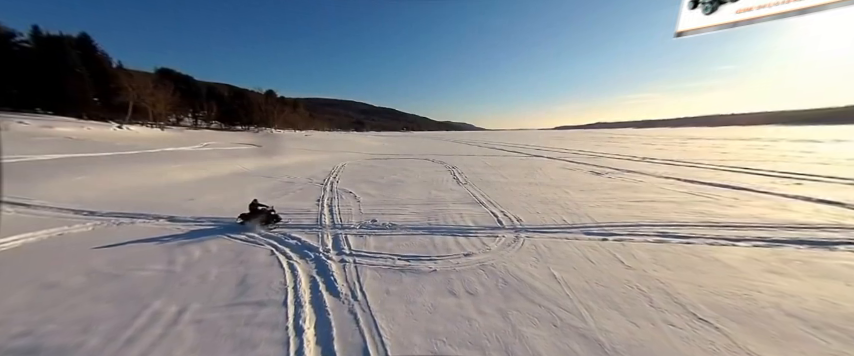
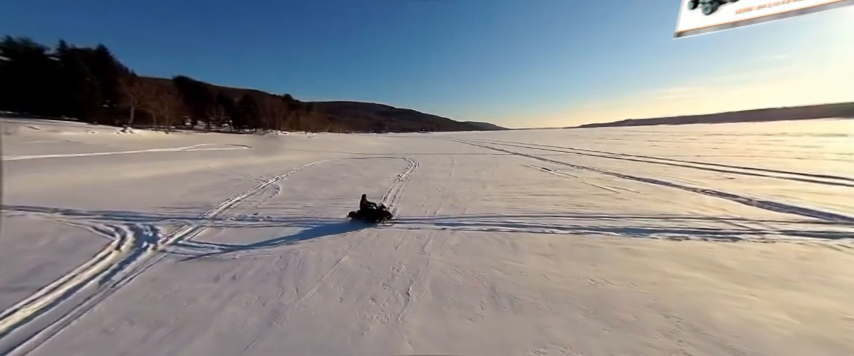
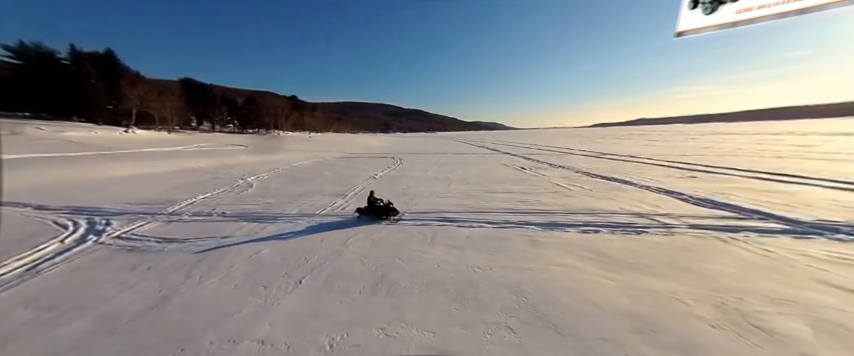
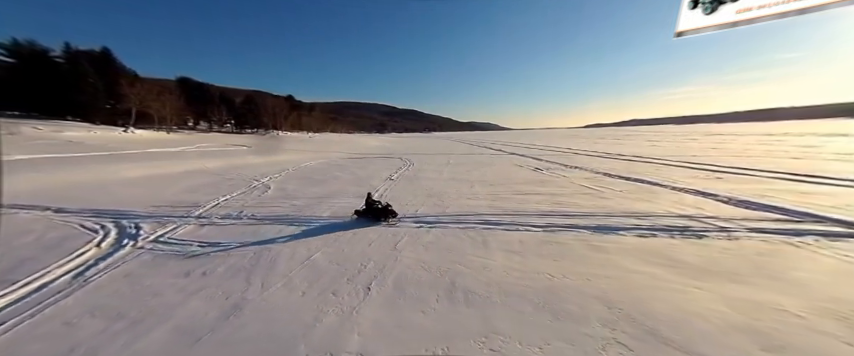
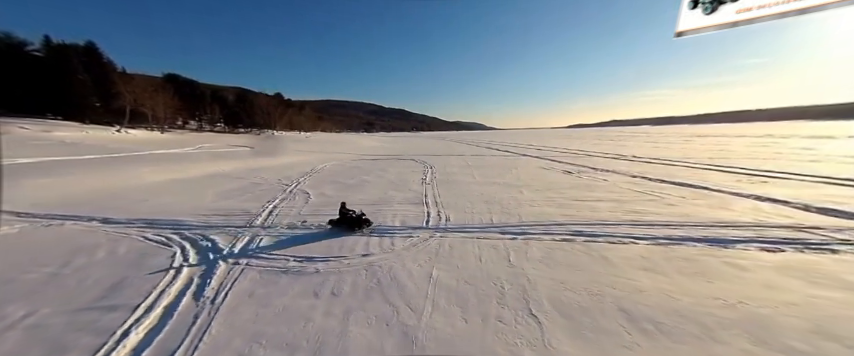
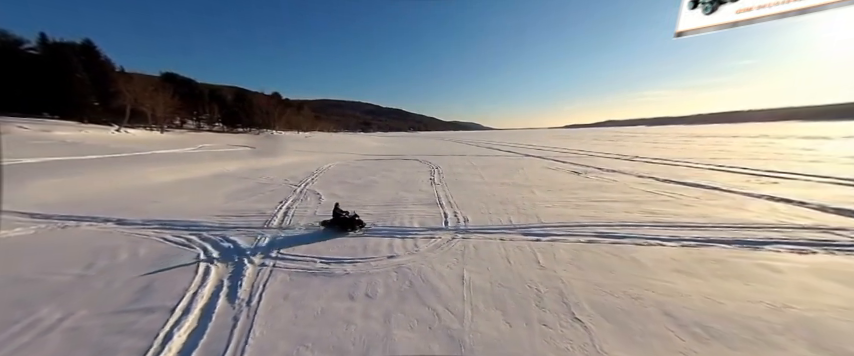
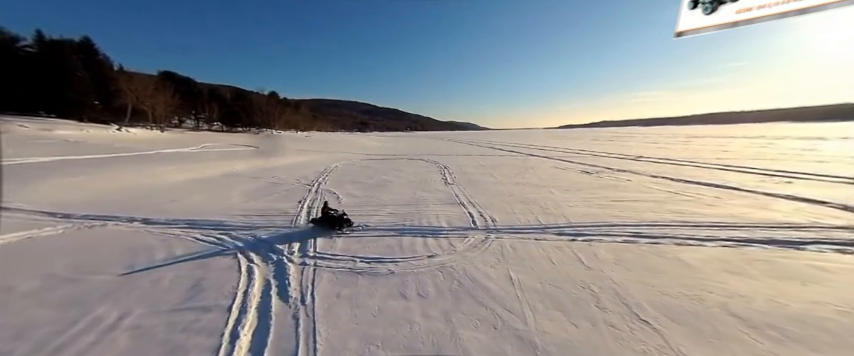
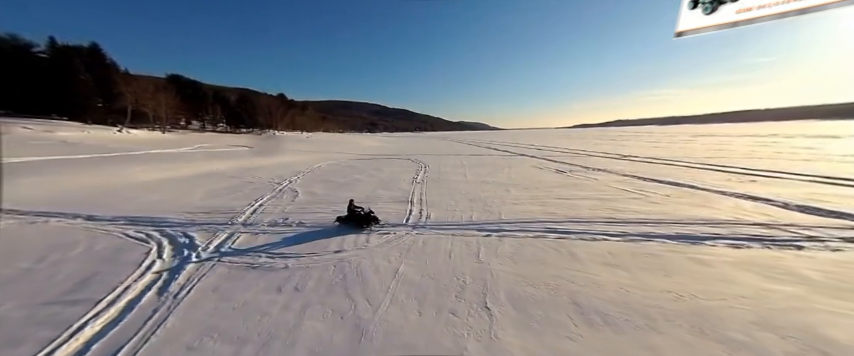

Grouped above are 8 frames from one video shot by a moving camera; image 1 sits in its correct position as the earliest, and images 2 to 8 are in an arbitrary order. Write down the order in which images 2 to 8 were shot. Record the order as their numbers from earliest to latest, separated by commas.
7, 6, 5, 8, 2, 4, 3
